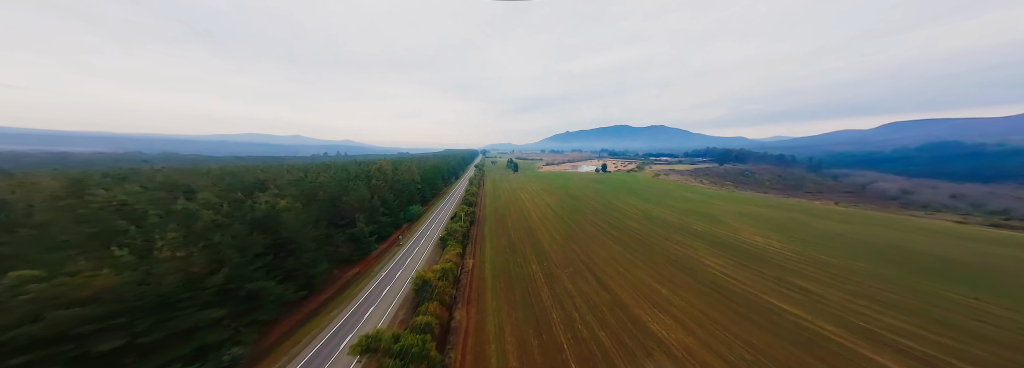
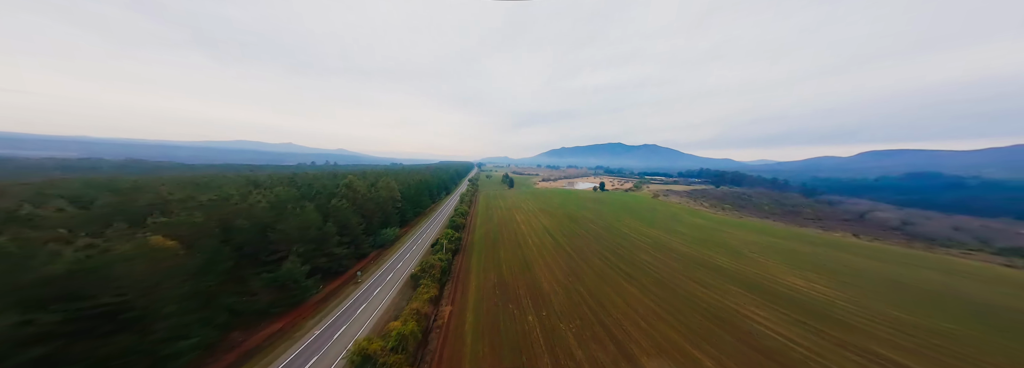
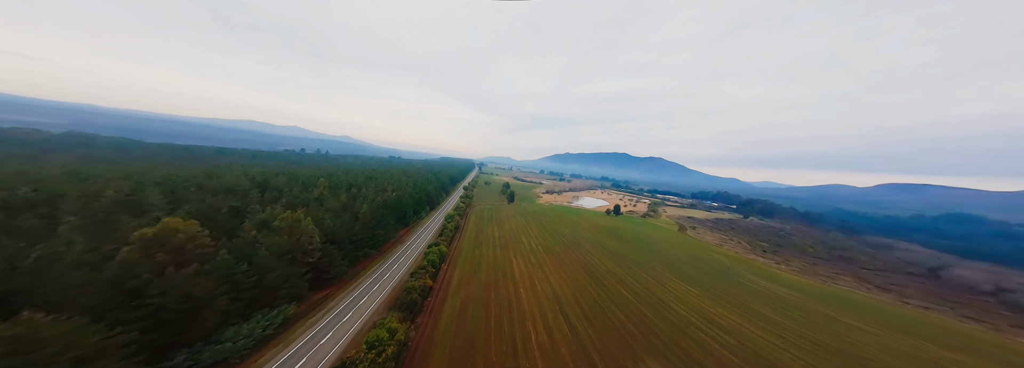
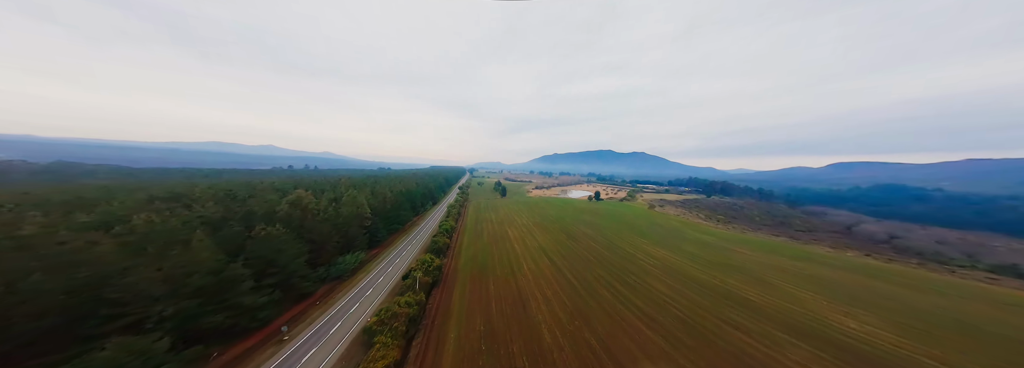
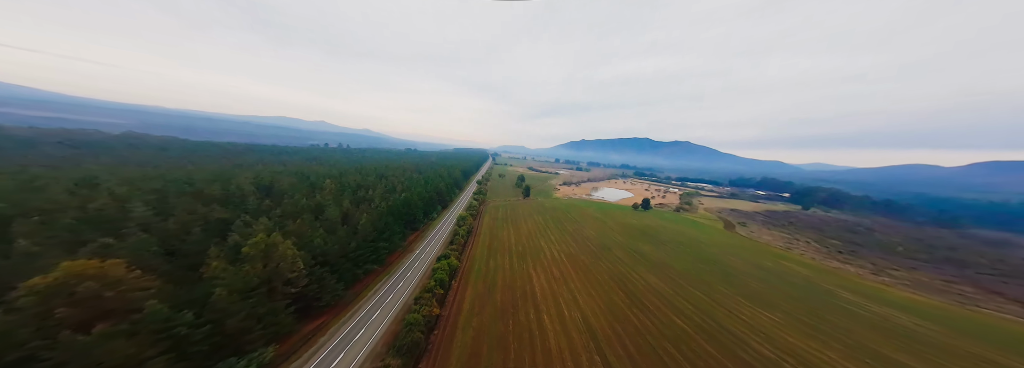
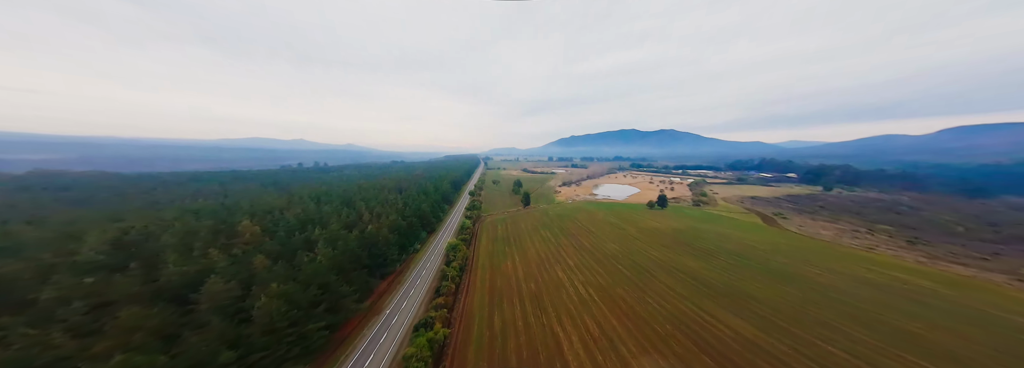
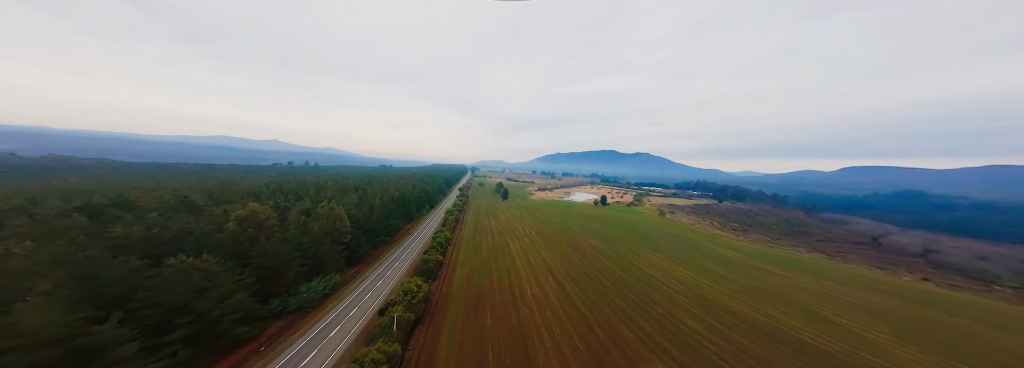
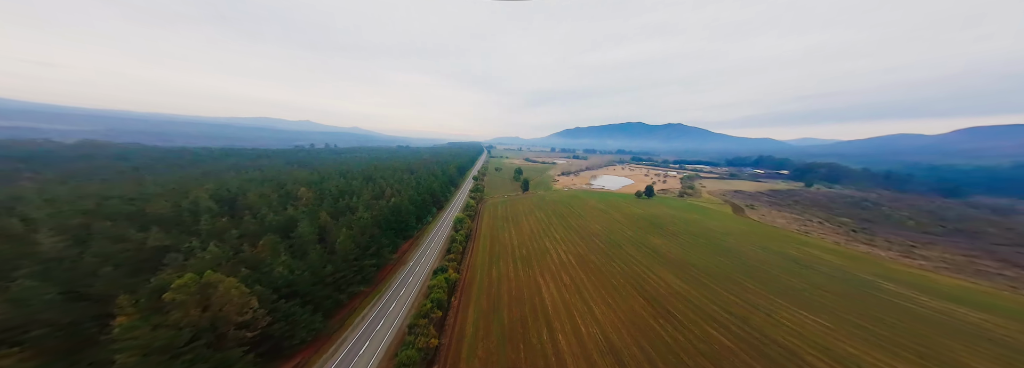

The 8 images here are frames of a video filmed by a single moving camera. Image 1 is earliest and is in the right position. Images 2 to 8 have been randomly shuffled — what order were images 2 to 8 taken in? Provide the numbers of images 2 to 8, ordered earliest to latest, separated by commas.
2, 4, 7, 3, 5, 8, 6
